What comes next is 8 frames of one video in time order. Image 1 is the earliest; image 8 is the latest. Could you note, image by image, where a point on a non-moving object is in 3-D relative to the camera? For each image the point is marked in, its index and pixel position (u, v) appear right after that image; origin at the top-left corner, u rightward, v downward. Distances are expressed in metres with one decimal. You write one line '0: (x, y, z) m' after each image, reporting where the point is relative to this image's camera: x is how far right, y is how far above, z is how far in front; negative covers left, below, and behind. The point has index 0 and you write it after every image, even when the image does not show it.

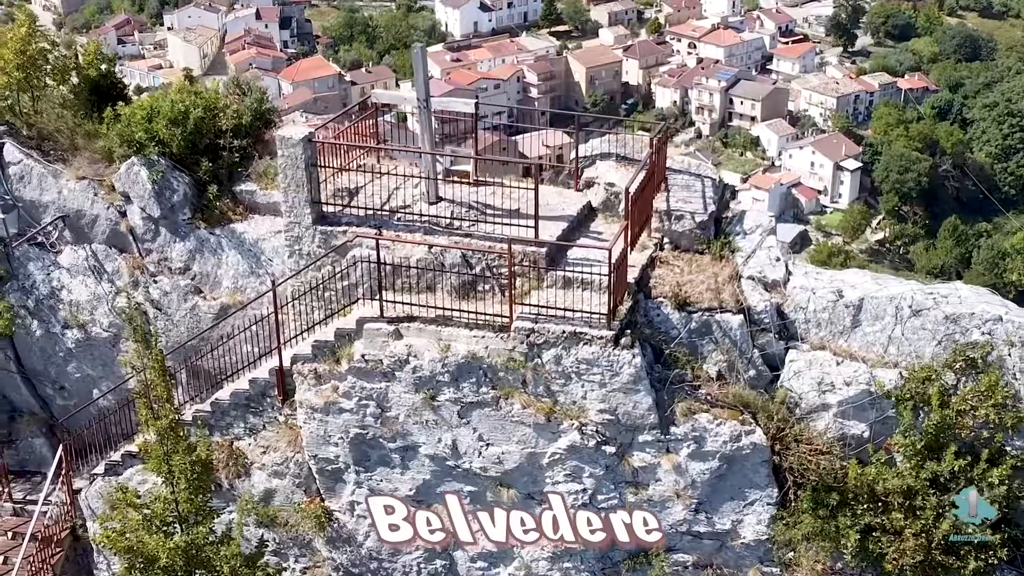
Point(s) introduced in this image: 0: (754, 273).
0: (+1.2, +0.1, +5.4) m
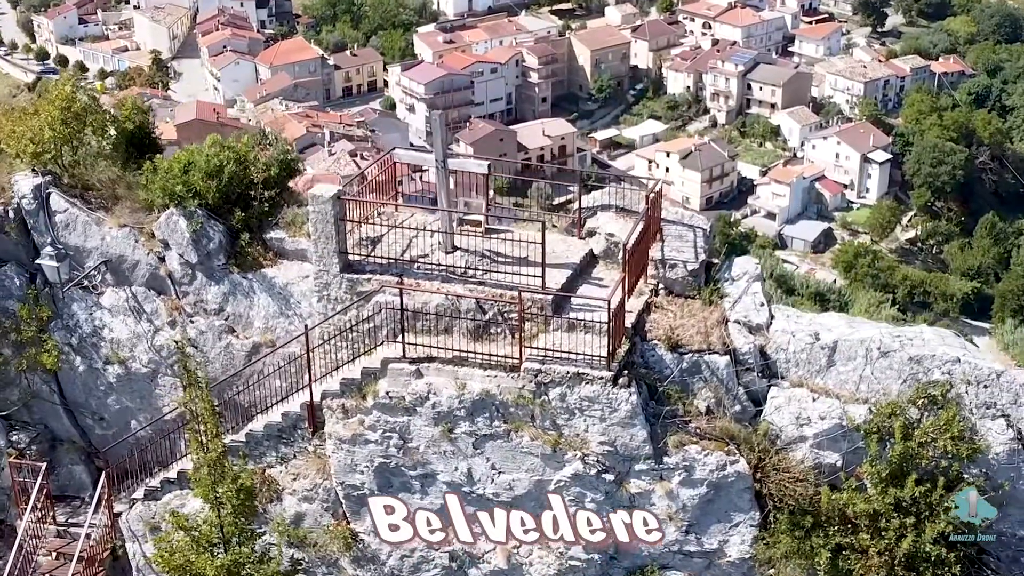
0: (+1.2, -0.2, +5.8) m
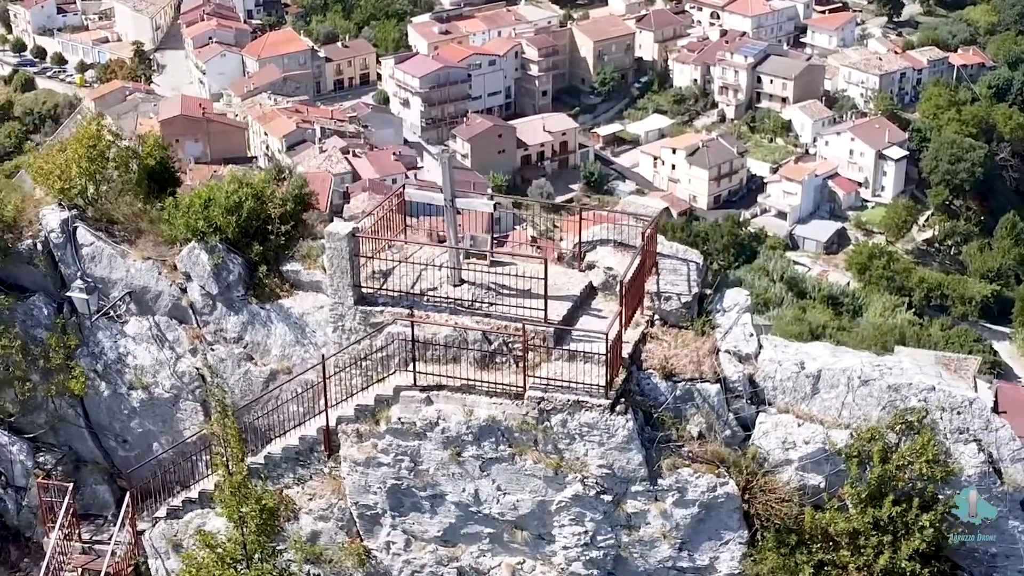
0: (+1.2, -0.3, +6.2) m
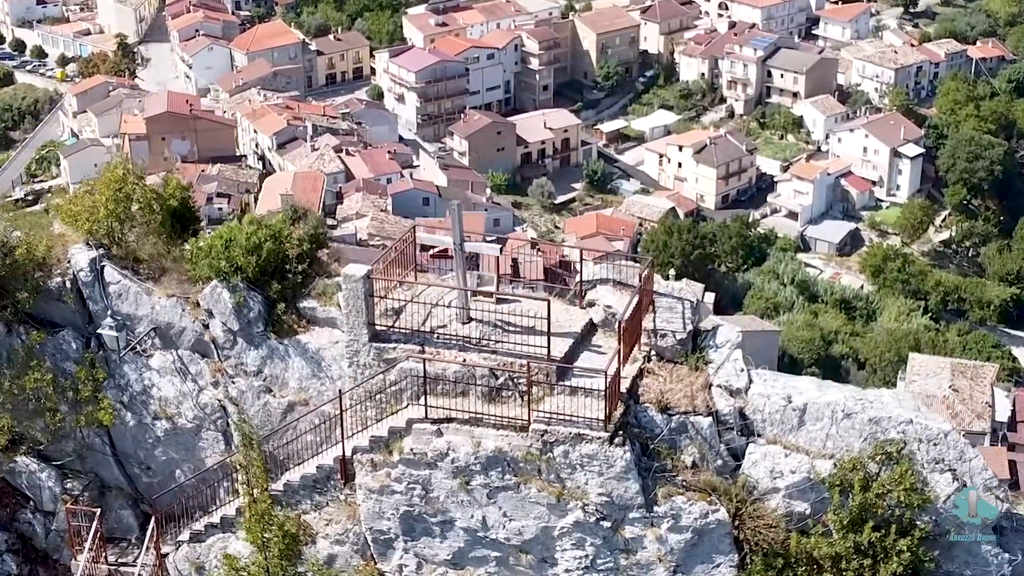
0: (+1.3, -0.6, +6.6) m
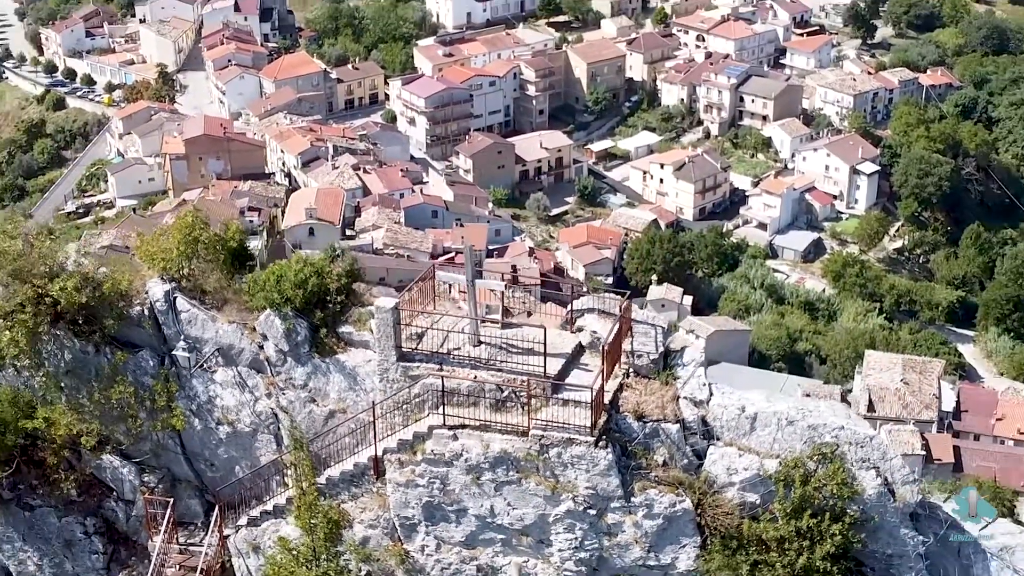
0: (+1.3, -0.8, +8.0) m
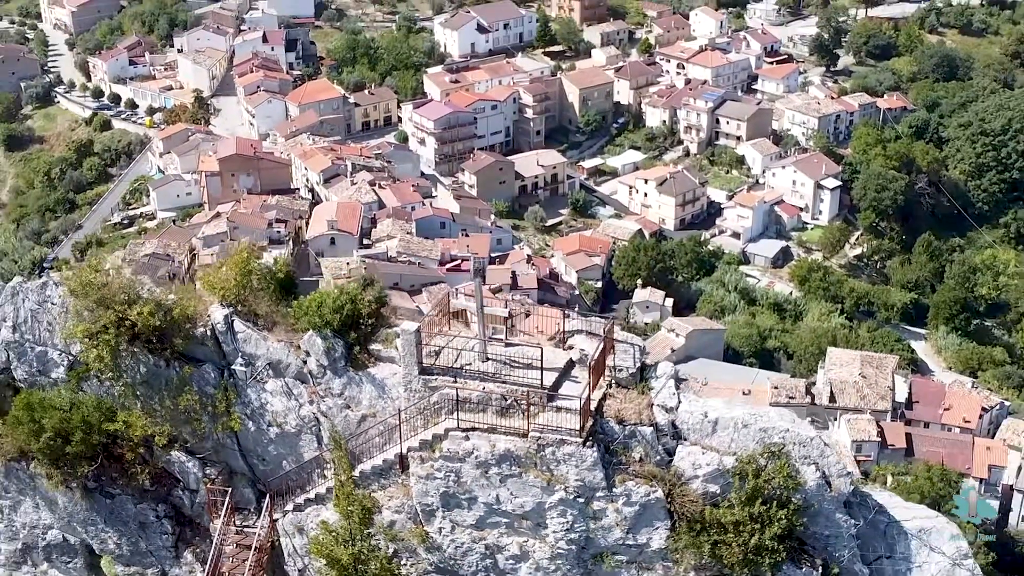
0: (+1.3, -1.0, +9.6) m
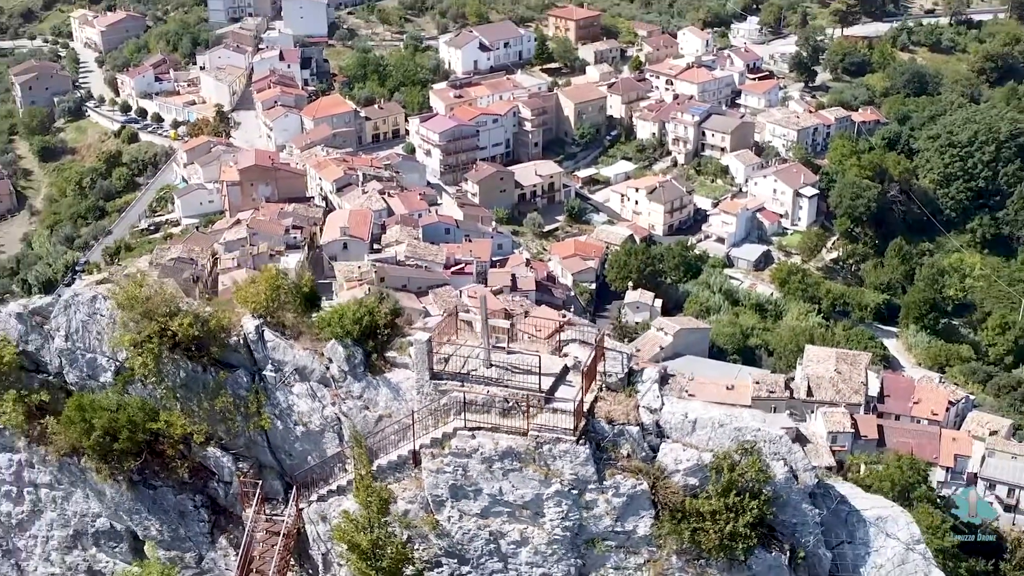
0: (+1.3, -1.1, +10.7) m
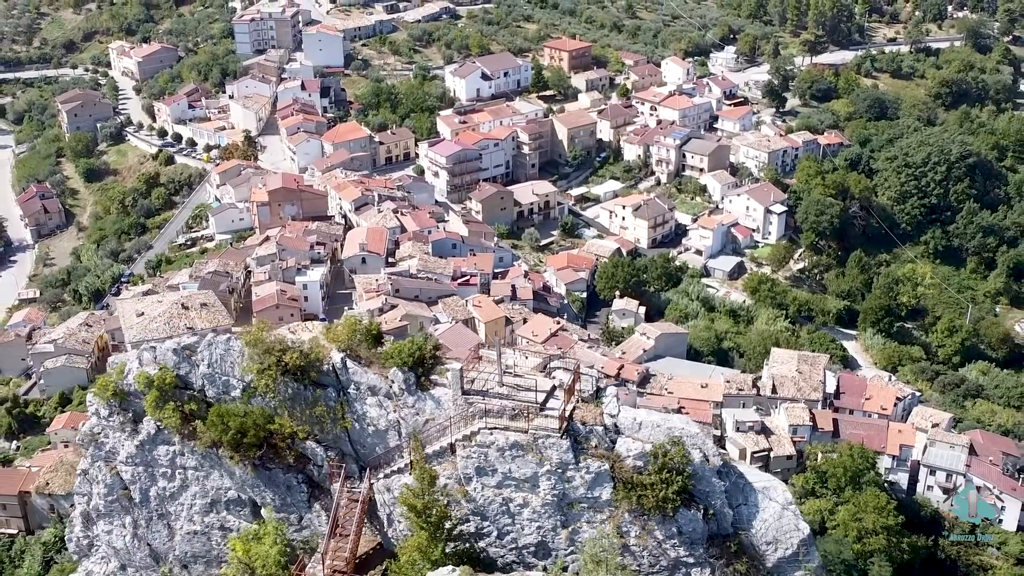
0: (+1.4, -1.8, +15.8) m
